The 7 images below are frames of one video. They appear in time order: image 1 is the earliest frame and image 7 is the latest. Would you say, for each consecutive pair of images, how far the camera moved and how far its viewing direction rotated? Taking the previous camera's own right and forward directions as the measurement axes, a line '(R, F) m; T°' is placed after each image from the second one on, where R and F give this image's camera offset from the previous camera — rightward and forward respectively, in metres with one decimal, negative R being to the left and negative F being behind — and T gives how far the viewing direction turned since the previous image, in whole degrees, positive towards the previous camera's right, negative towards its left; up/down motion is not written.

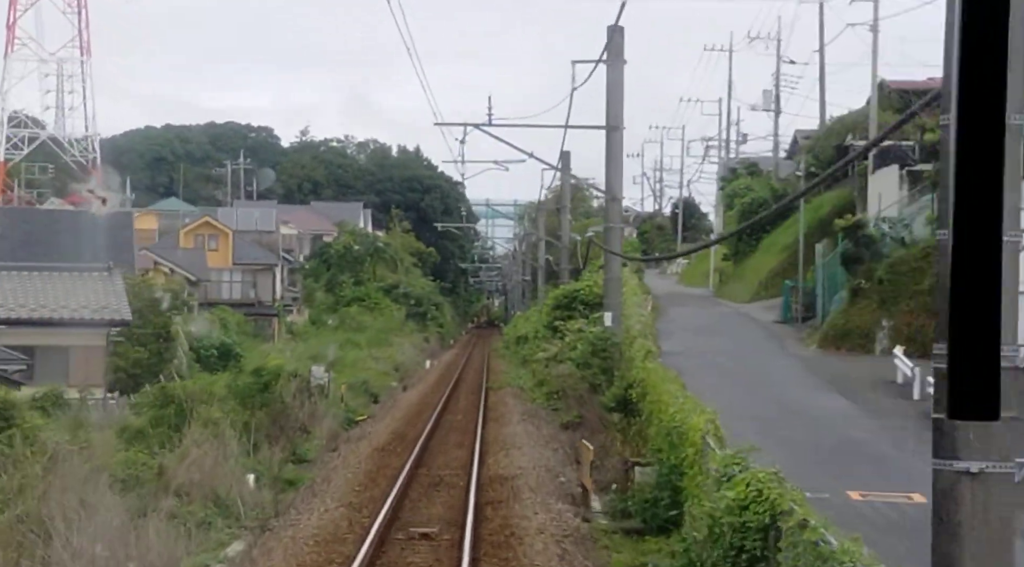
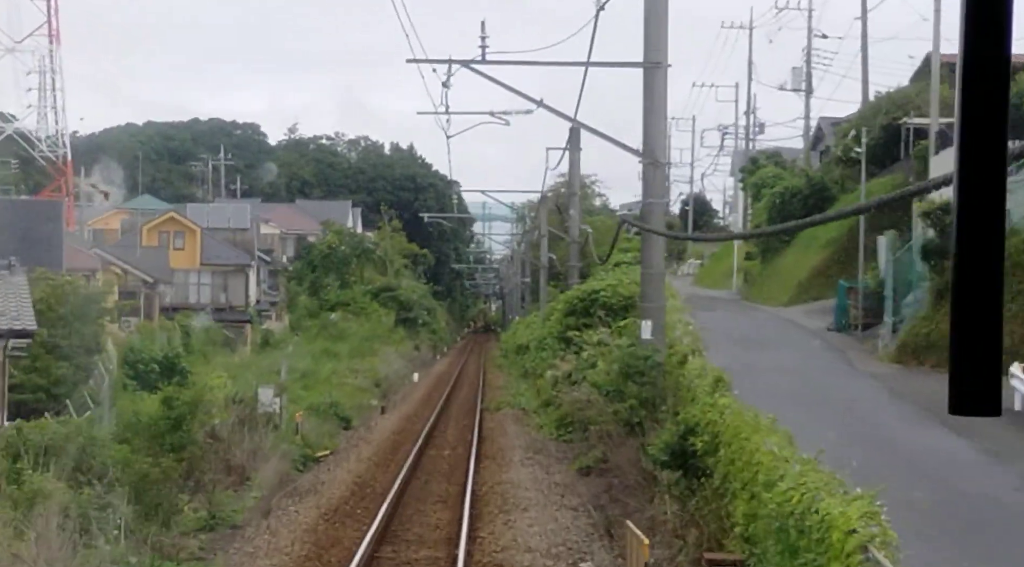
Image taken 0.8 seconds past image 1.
(0.0, +4.4) m; 0°
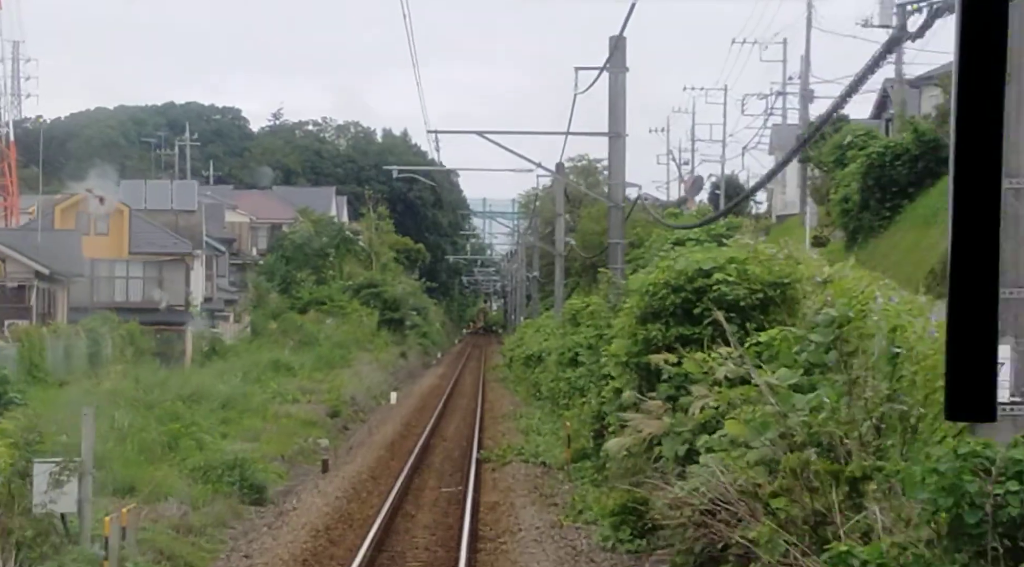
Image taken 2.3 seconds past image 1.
(-0.1, +8.1) m; 0°
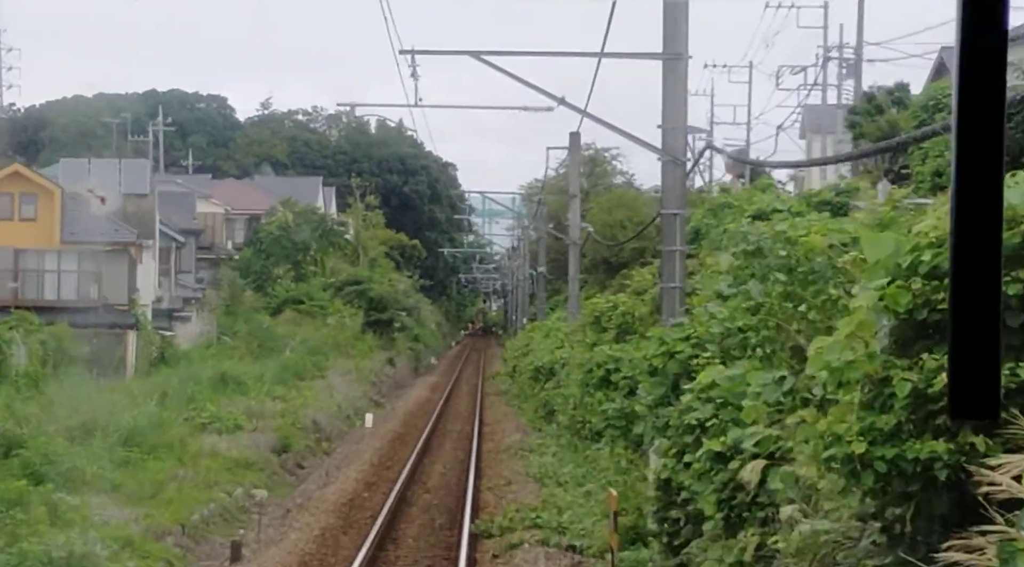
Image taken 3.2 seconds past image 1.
(-0.1, +5.1) m; 0°
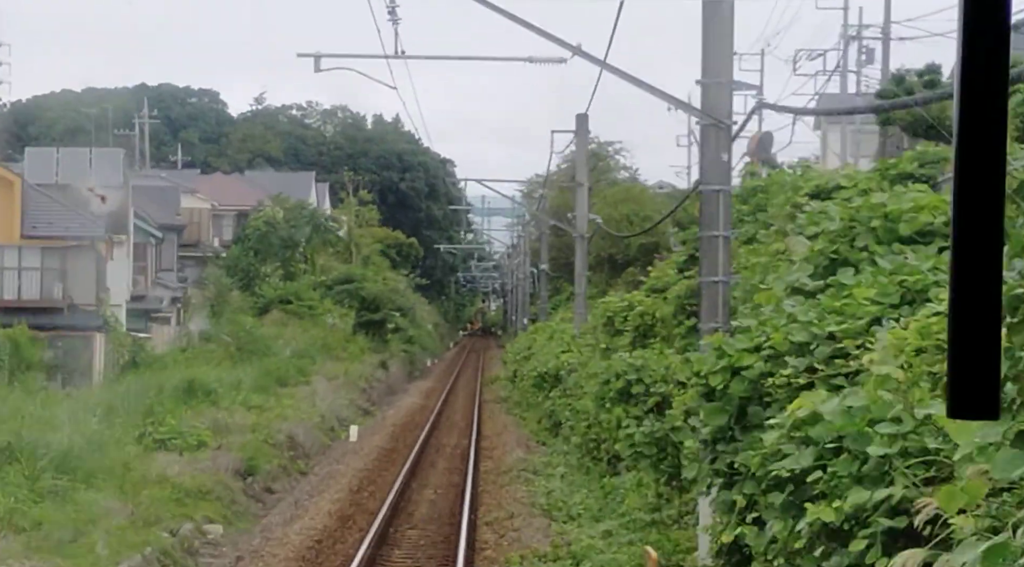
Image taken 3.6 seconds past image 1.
(0.0, +2.2) m; 0°
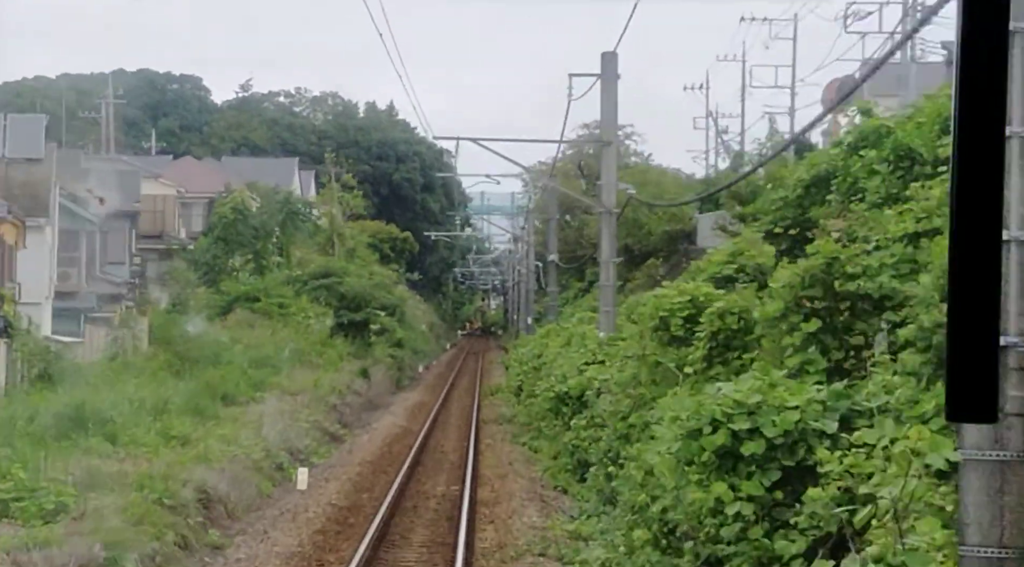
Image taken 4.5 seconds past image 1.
(-0.1, +5.1) m; 0°
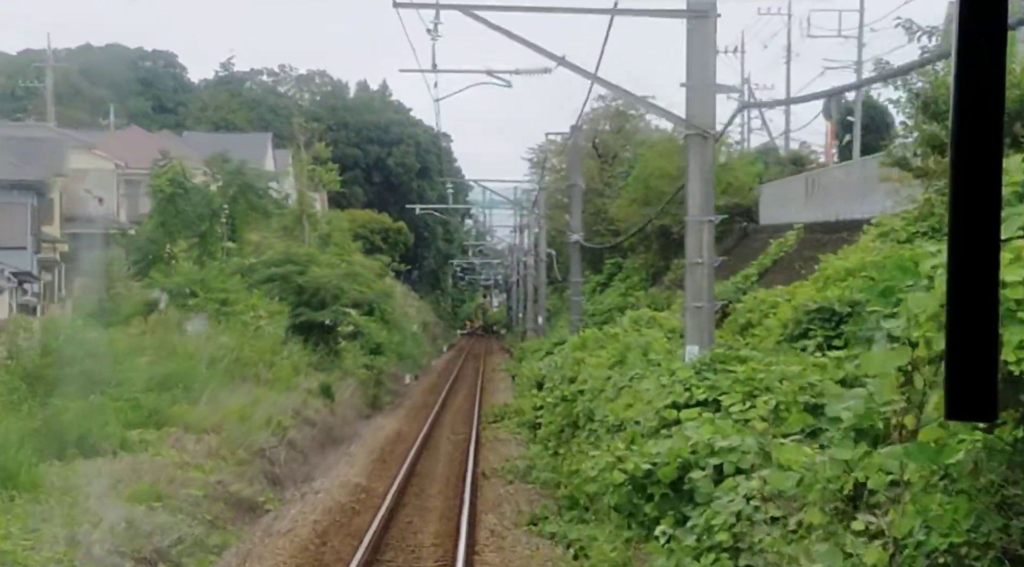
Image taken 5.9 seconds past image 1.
(-0.1, +7.3) m; 0°
